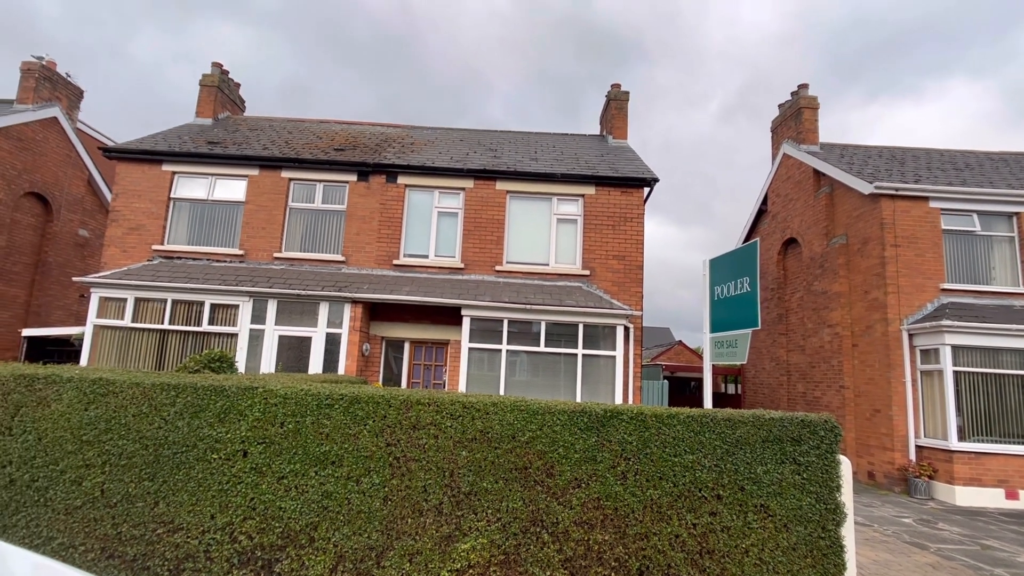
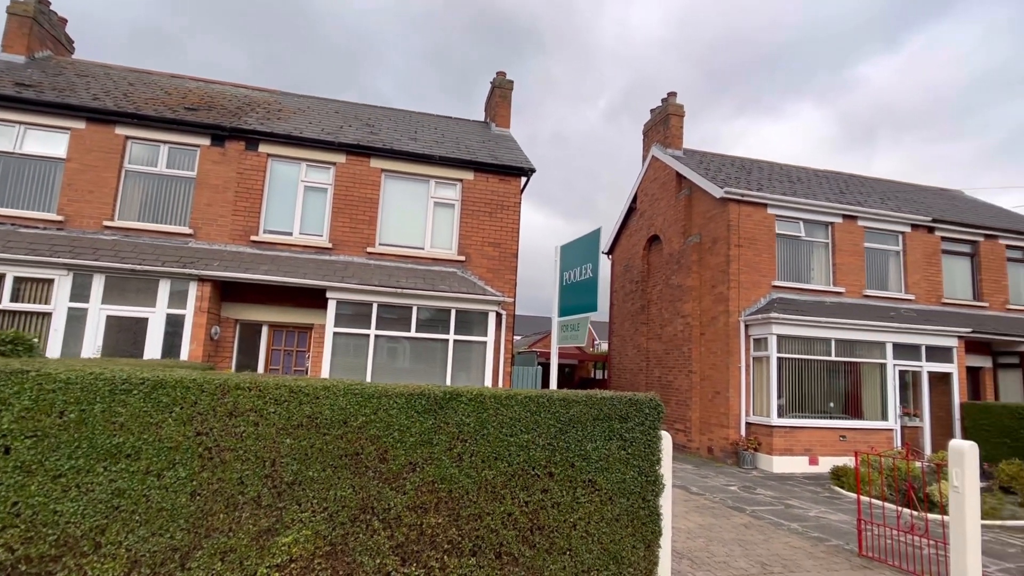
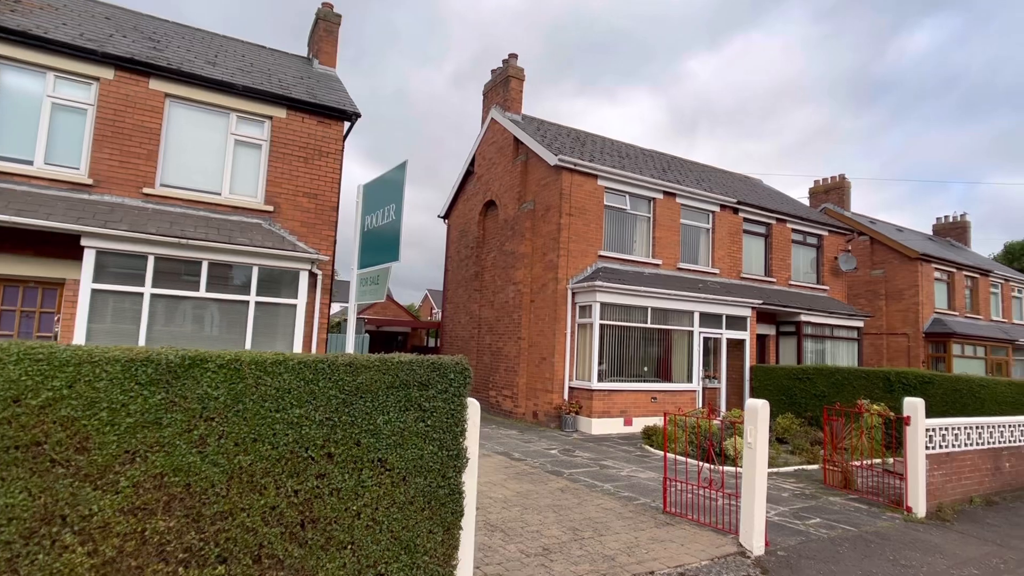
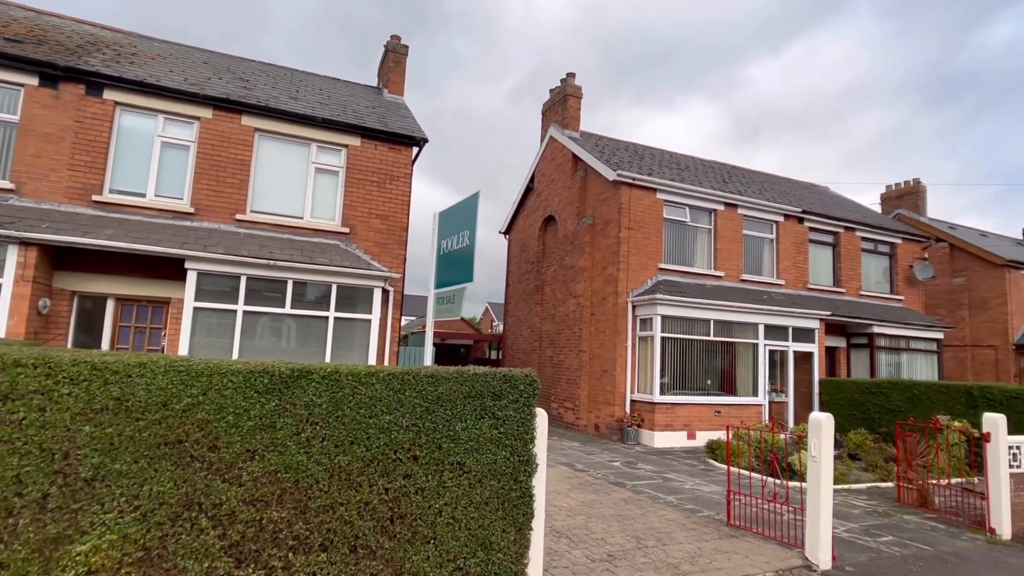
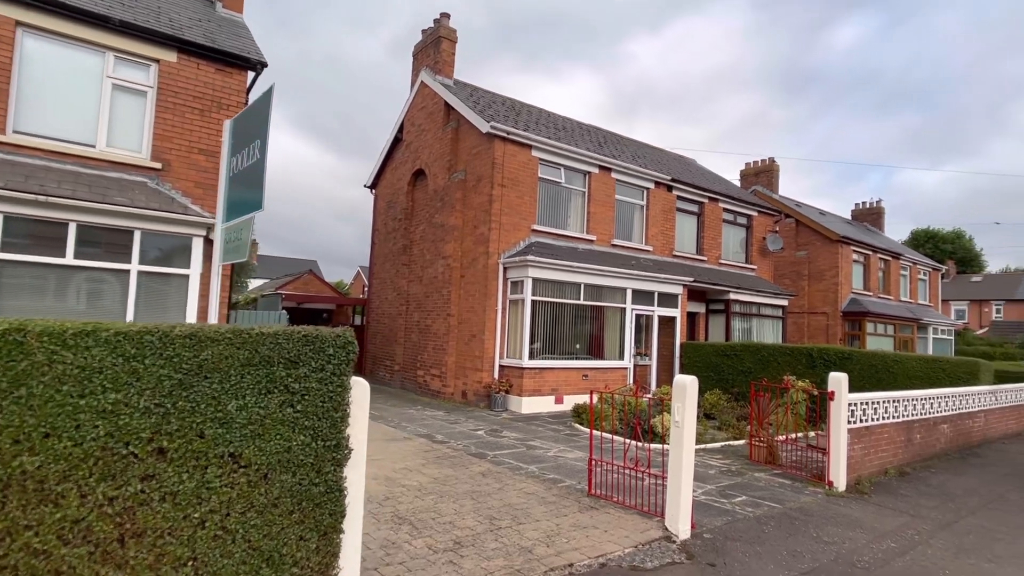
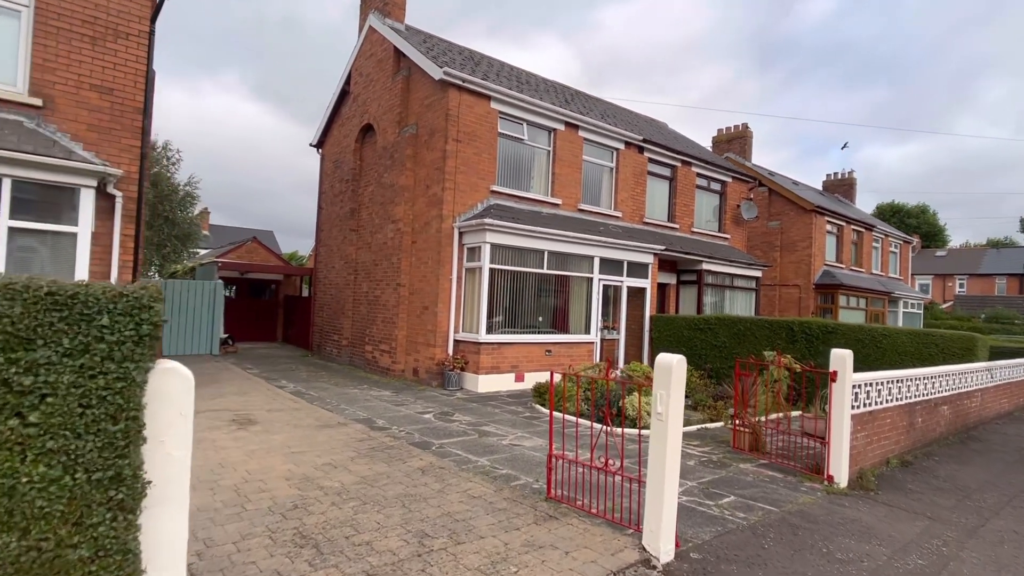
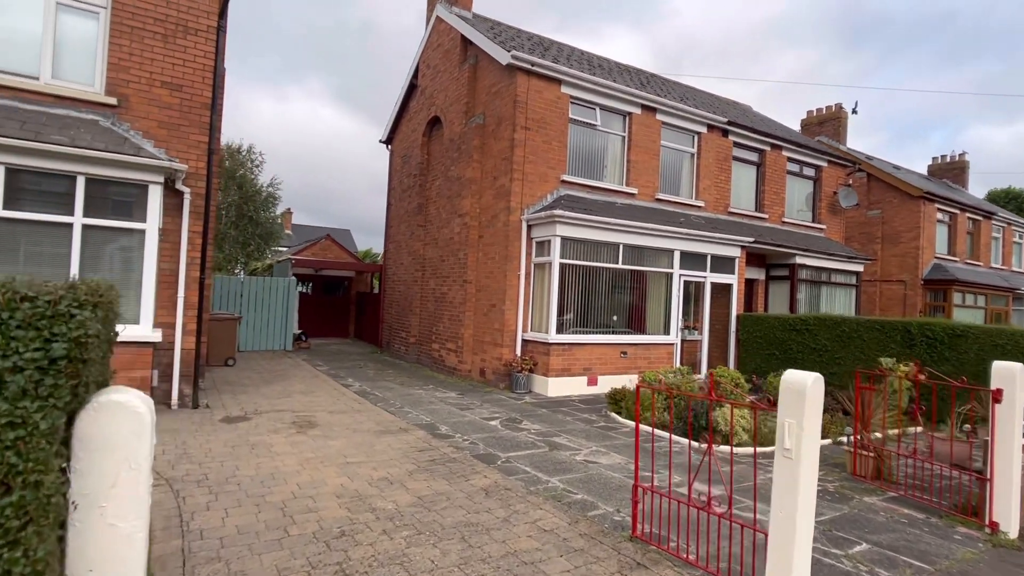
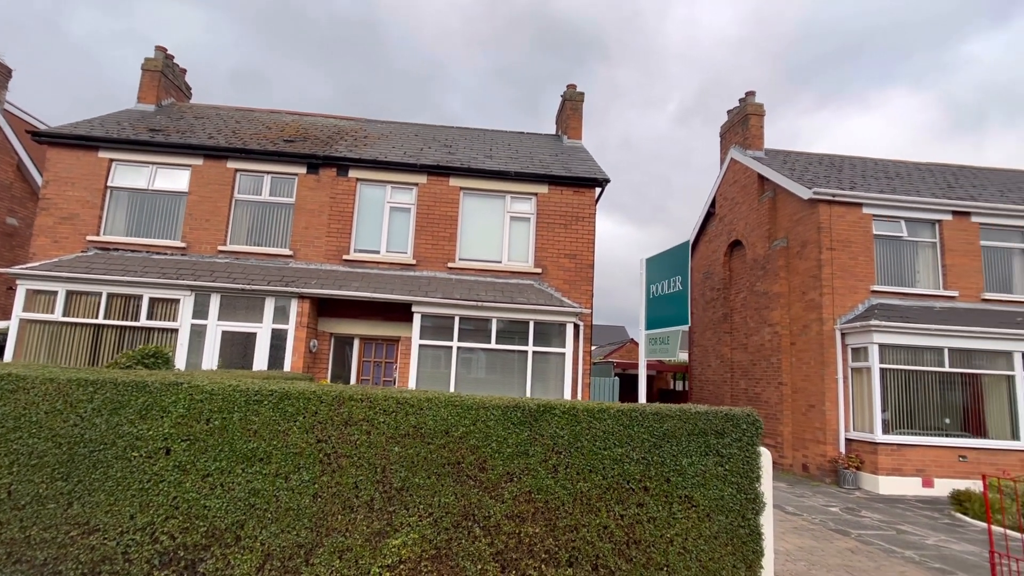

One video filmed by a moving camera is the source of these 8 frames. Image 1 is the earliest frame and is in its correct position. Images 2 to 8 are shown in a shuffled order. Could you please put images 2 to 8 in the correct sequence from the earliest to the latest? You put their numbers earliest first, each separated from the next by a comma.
8, 2, 4, 3, 5, 6, 7
